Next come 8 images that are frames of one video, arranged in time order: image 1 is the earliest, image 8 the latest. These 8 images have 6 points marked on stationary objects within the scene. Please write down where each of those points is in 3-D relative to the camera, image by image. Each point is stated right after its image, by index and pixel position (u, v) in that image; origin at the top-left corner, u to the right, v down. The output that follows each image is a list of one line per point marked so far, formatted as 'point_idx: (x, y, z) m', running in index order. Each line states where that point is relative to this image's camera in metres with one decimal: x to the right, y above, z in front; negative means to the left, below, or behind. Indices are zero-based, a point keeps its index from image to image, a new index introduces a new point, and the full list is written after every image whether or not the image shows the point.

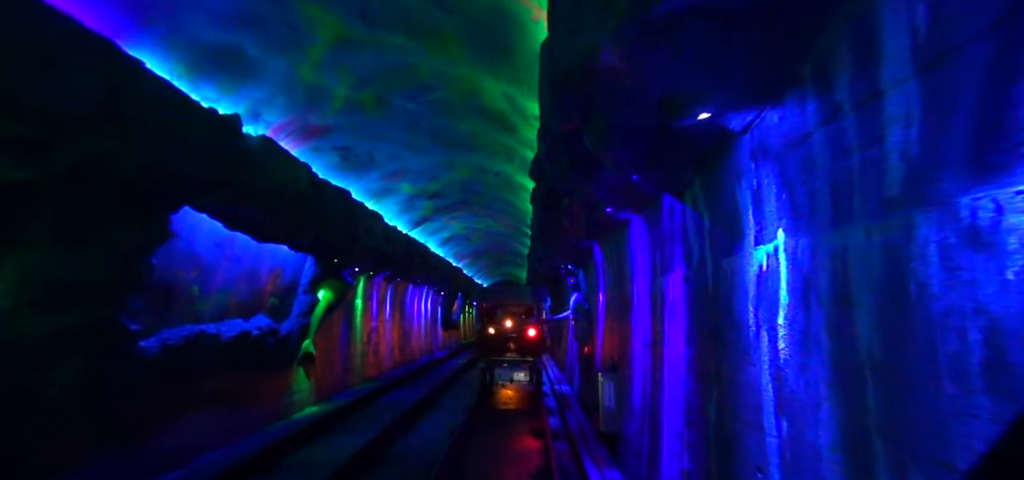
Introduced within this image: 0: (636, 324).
0: (+1.7, -1.2, +6.6) m
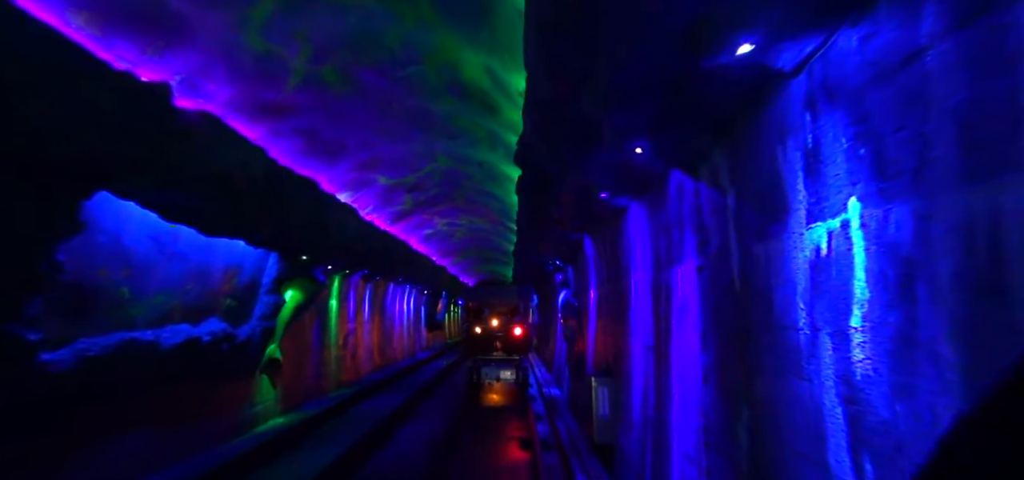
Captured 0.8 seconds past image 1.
0: (+1.5, -1.0, +5.9) m
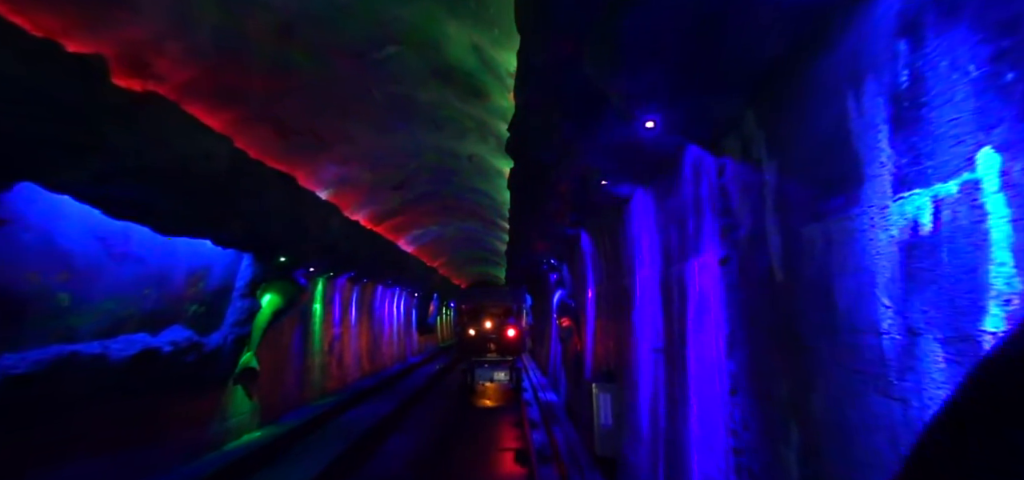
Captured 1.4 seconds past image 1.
0: (+1.4, -0.9, +5.3) m
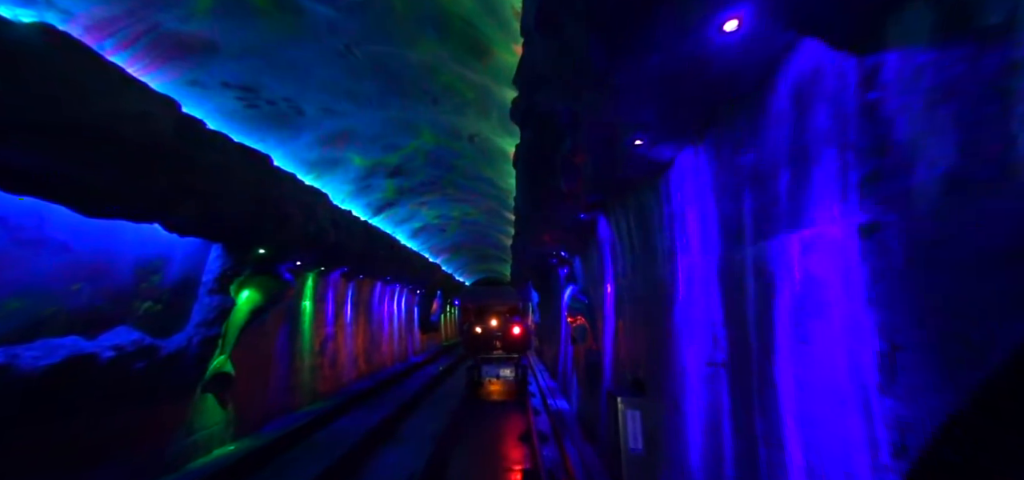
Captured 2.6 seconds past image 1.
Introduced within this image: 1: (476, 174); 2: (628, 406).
0: (+1.4, -0.8, +4.1) m
1: (-1.0, +1.7, +12.8) m
2: (+1.3, -1.8, +5.4) m
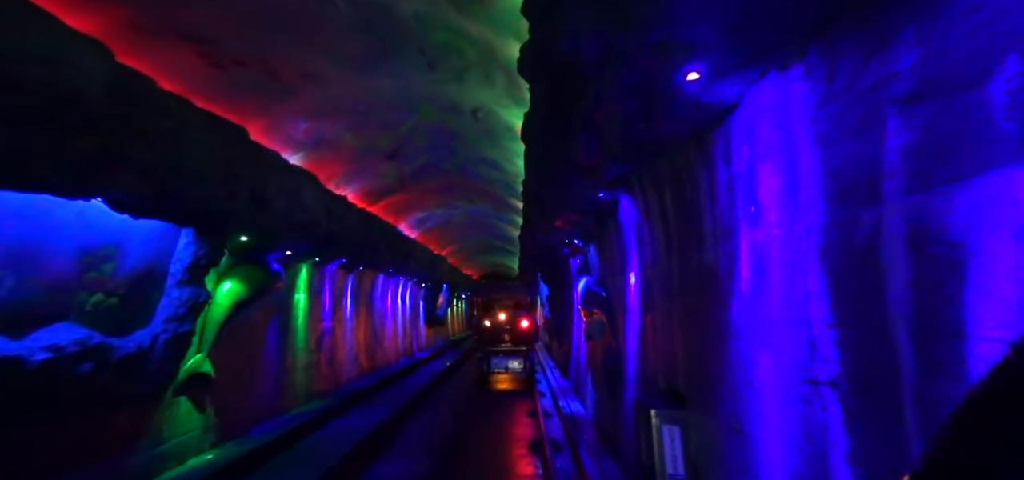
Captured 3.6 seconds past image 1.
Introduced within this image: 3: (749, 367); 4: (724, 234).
0: (+1.5, -0.6, +3.1) m
1: (-0.8, +2.0, +11.8) m
2: (+1.4, -1.6, +4.4) m
3: (+1.5, -0.8, +3.1) m
4: (+1.5, 0.0, +3.5) m
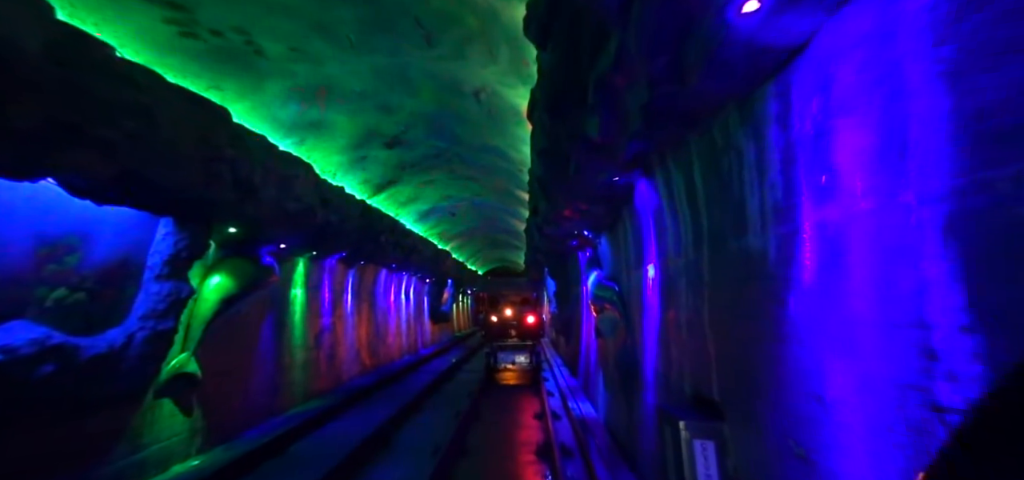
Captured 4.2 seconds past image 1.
0: (+1.5, -0.5, +2.4) m
1: (-0.6, +2.2, +11.1) m
2: (+1.4, -1.5, +3.8) m
3: (+1.5, -0.7, +2.5) m
4: (+1.6, +0.2, +2.8) m
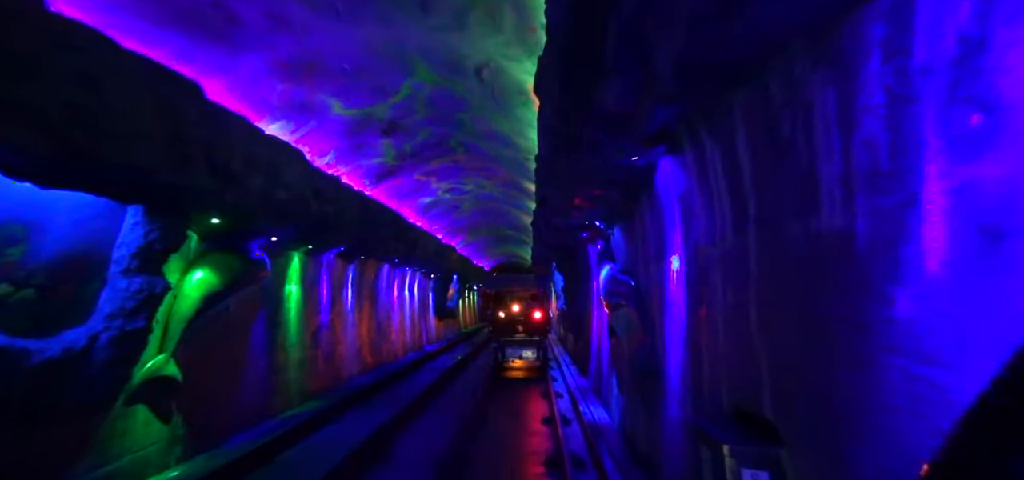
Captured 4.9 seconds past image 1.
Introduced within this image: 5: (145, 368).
0: (+1.6, -0.4, +1.7) m
1: (-0.5, +2.4, +10.4) m
2: (+1.5, -1.4, +3.1) m
3: (+1.6, -0.6, +1.8) m
4: (+1.6, +0.3, +2.1) m
5: (-5.0, -1.8, +6.6) m
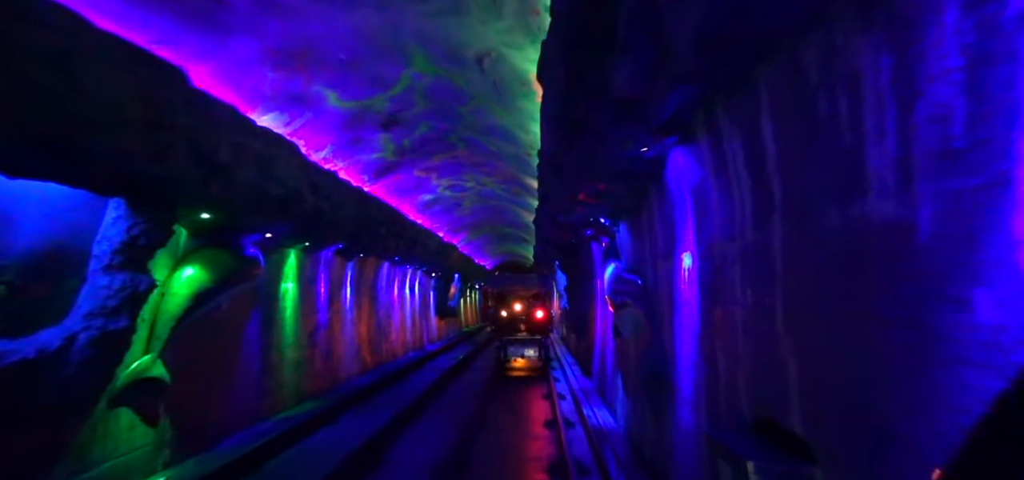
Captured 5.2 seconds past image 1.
0: (+1.5, -0.3, +1.4) m
1: (-0.5, +2.4, +10.1) m
2: (+1.5, -1.4, +2.7) m
3: (+1.6, -0.6, +1.5) m
4: (+1.6, +0.3, +1.8) m
5: (-5.0, -1.7, +6.3) m
